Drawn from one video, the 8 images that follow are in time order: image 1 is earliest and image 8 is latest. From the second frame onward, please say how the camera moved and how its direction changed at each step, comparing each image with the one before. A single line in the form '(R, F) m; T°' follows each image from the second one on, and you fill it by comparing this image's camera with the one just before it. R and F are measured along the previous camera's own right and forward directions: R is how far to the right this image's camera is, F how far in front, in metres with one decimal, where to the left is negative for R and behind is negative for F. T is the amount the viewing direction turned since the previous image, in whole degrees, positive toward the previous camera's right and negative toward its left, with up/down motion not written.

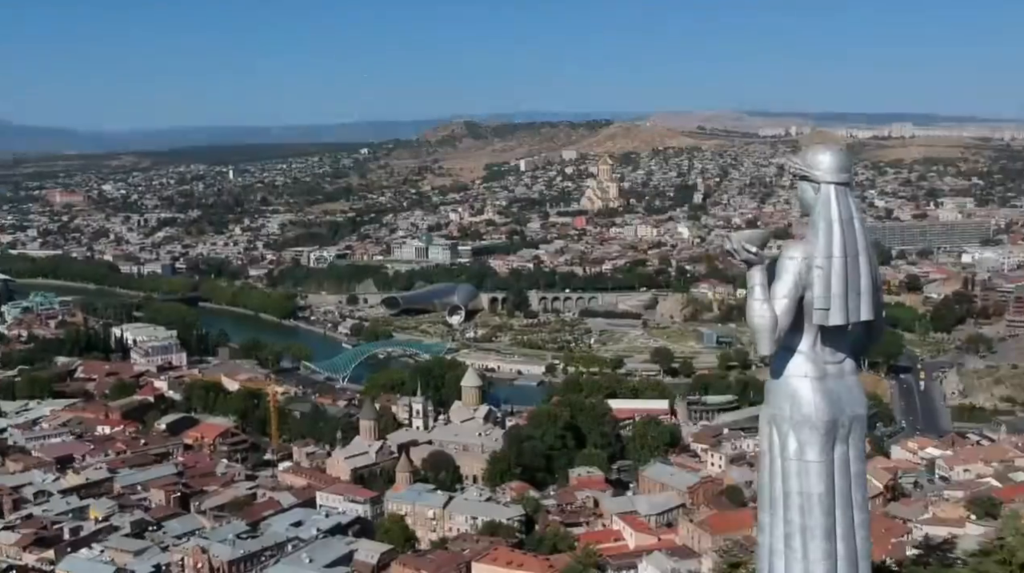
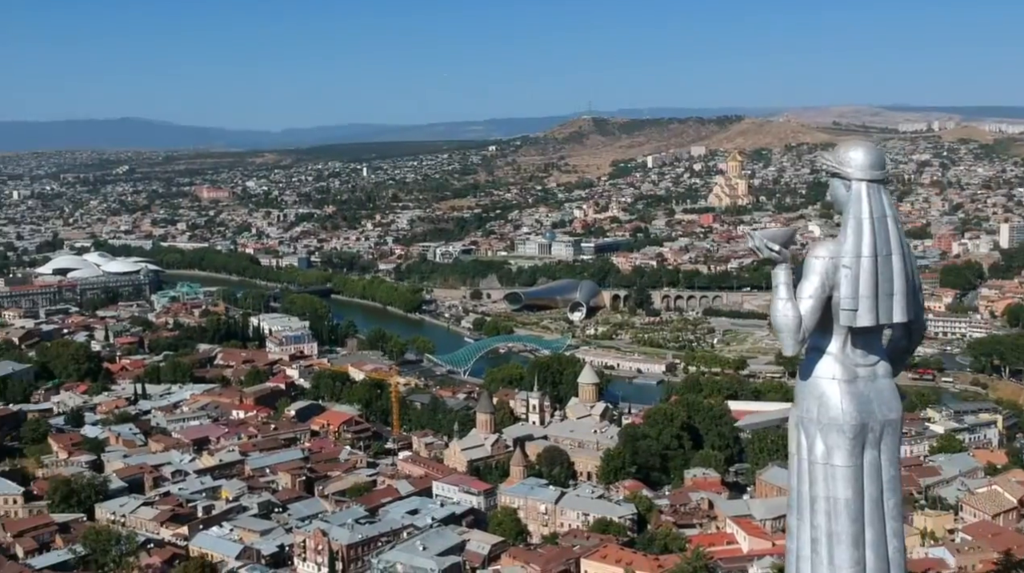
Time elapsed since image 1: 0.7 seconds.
(+0.6, -0.1) m; -9°
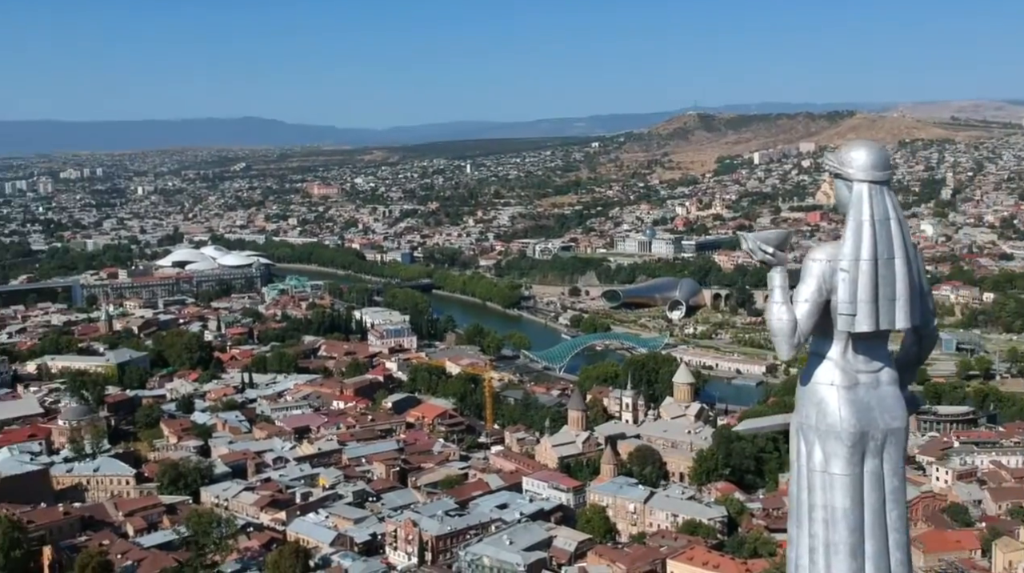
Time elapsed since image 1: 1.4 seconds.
(+0.5, 0.0) m; -8°
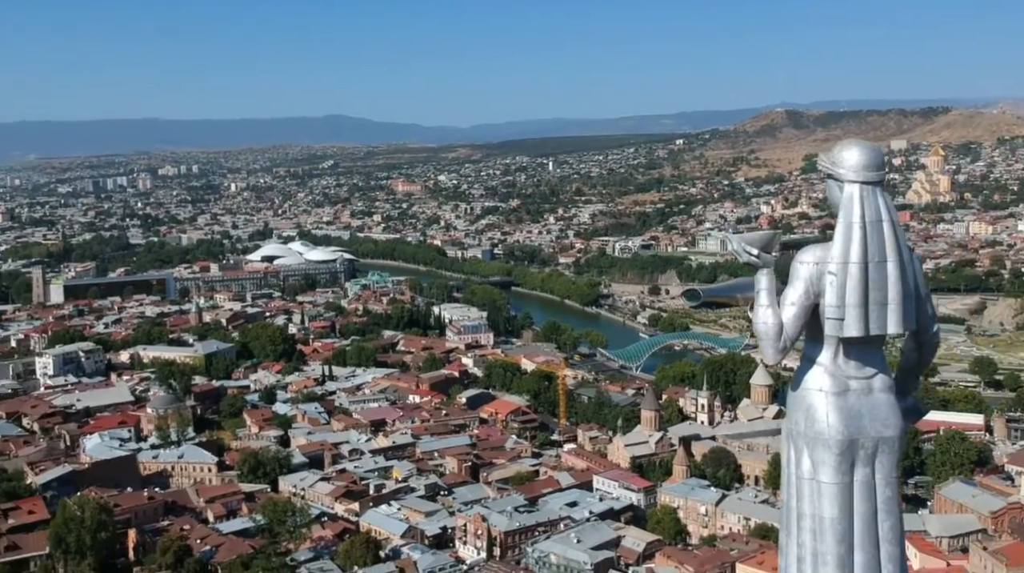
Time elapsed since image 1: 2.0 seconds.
(+0.4, +0.1) m; -6°
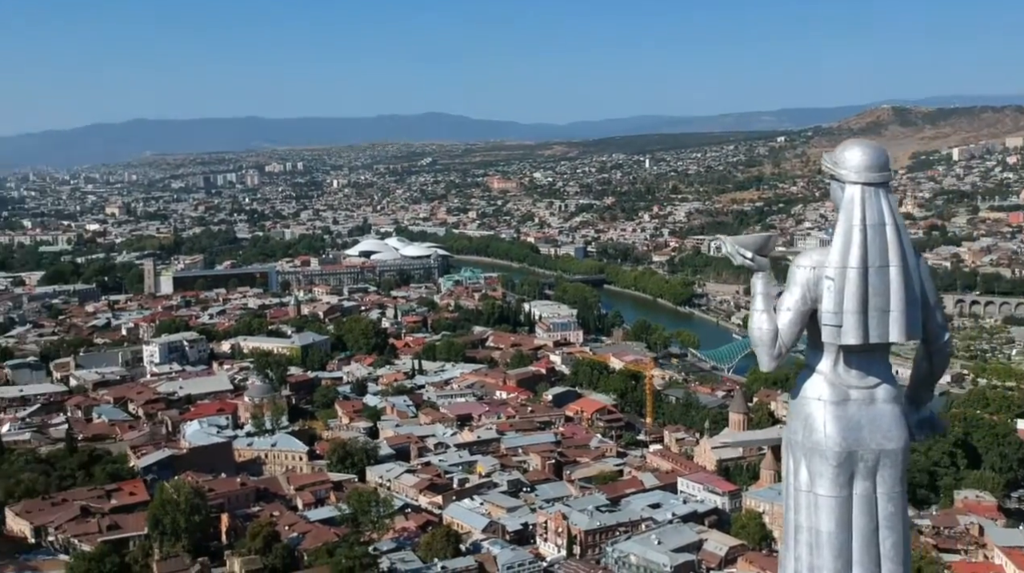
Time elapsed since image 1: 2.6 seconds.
(+0.5, 0.0) m; -7°
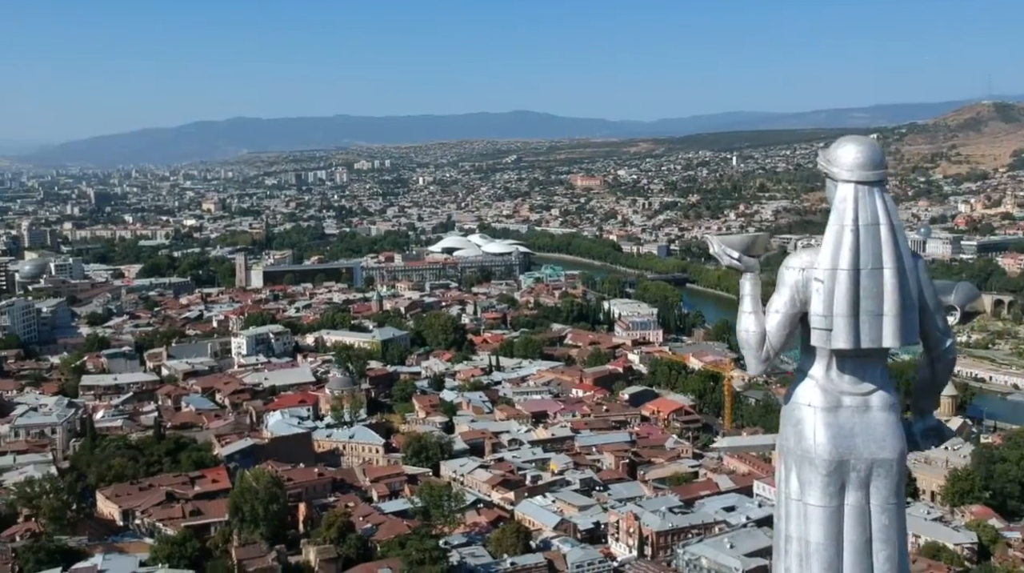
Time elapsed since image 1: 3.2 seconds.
(+0.4, 0.0) m; -7°
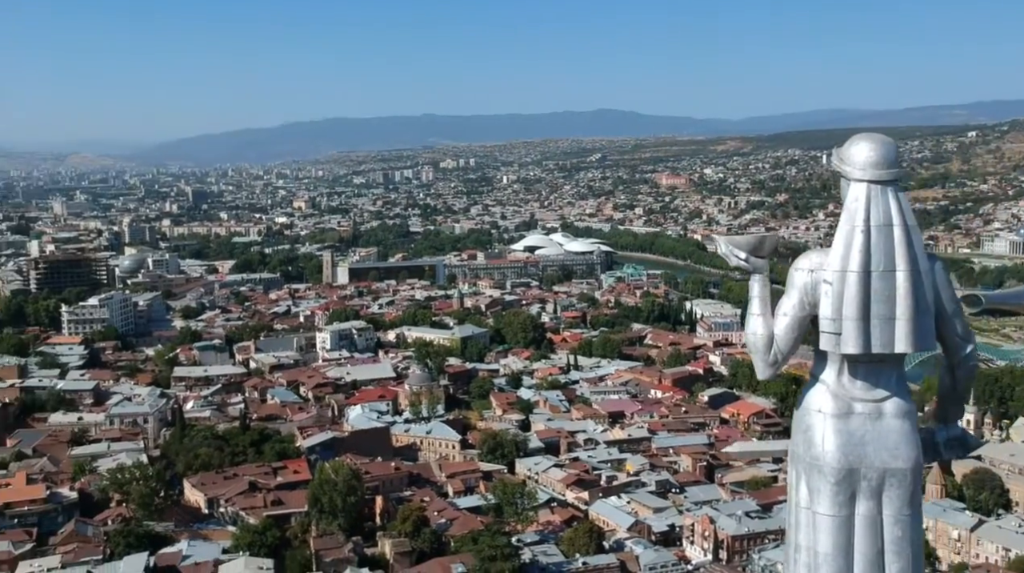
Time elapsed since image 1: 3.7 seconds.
(+0.4, 0.0) m; -6°
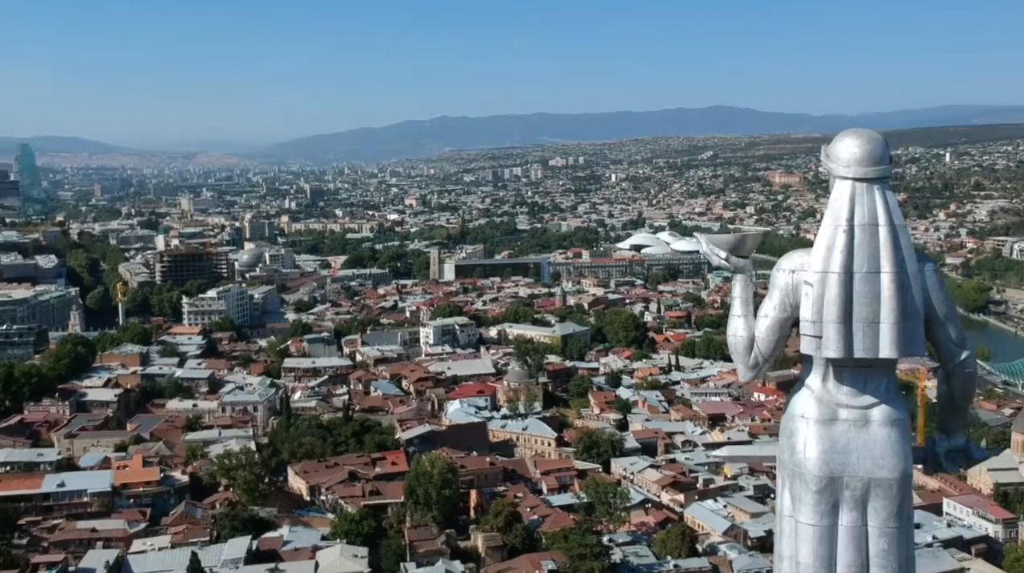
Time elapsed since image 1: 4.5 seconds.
(+0.6, 0.0) m; -9°
